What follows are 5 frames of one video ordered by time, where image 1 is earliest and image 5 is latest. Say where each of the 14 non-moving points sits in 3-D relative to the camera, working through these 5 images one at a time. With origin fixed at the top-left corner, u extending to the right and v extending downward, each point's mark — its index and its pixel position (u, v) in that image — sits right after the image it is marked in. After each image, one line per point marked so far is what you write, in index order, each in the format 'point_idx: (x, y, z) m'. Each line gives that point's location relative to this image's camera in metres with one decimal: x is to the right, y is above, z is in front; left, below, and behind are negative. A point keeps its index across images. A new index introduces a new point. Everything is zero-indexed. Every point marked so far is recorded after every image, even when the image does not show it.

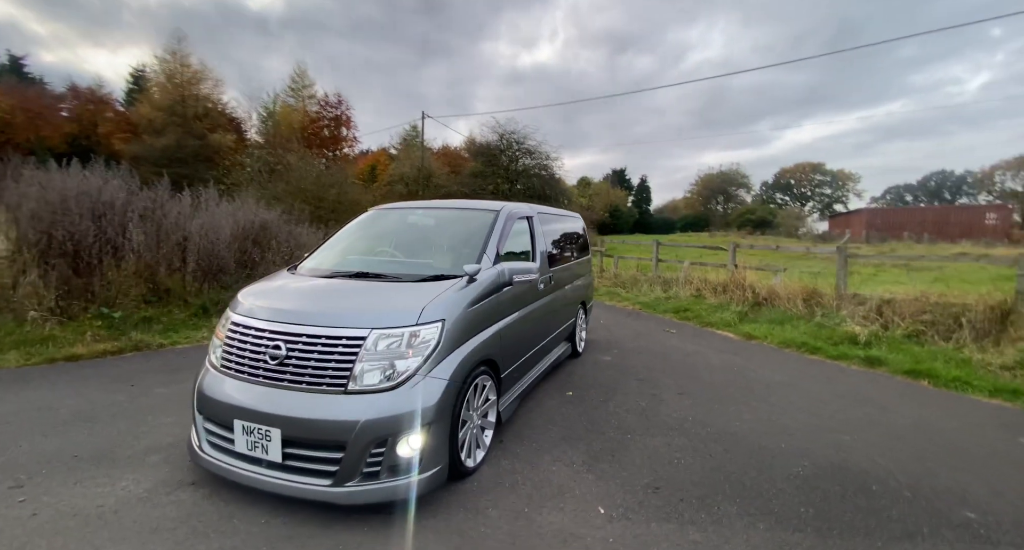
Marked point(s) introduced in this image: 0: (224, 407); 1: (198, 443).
0: (-1.5, -0.7, +2.4) m
1: (-1.8, -1.0, +2.5) m
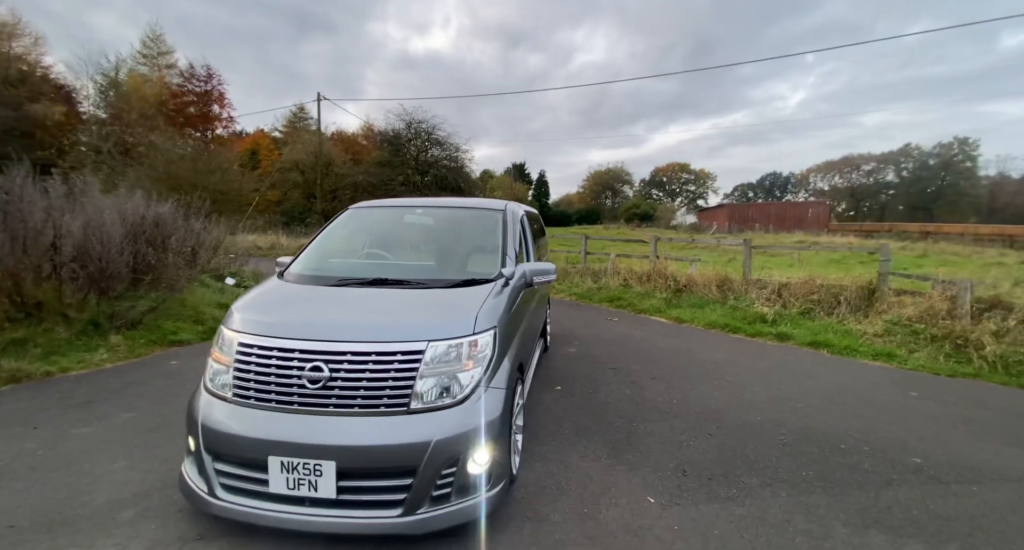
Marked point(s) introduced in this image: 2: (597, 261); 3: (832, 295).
0: (-1.2, -0.8, +2.0) m
1: (-1.4, -1.0, +2.1) m
2: (+2.1, +0.4, +10.9) m
3: (+5.3, -0.3, +7.2) m
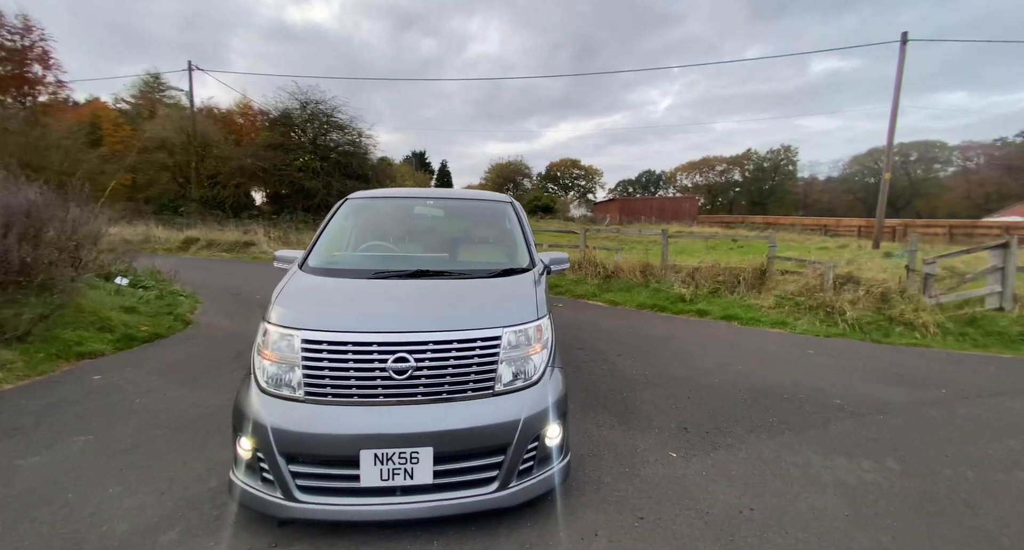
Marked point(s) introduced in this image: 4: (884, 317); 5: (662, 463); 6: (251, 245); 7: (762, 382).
0: (-0.8, -0.7, +1.9) m
1: (-1.0, -1.0, +2.0) m
2: (+0.4, +0.6, +11.3) m
3: (+4.4, 0.0, +8.5) m
4: (+6.1, -0.7, +7.1) m
5: (+1.0, -1.2, +2.7) m
6: (-9.5, +1.1, +15.8) m
7: (+2.5, -1.1, +4.4) m
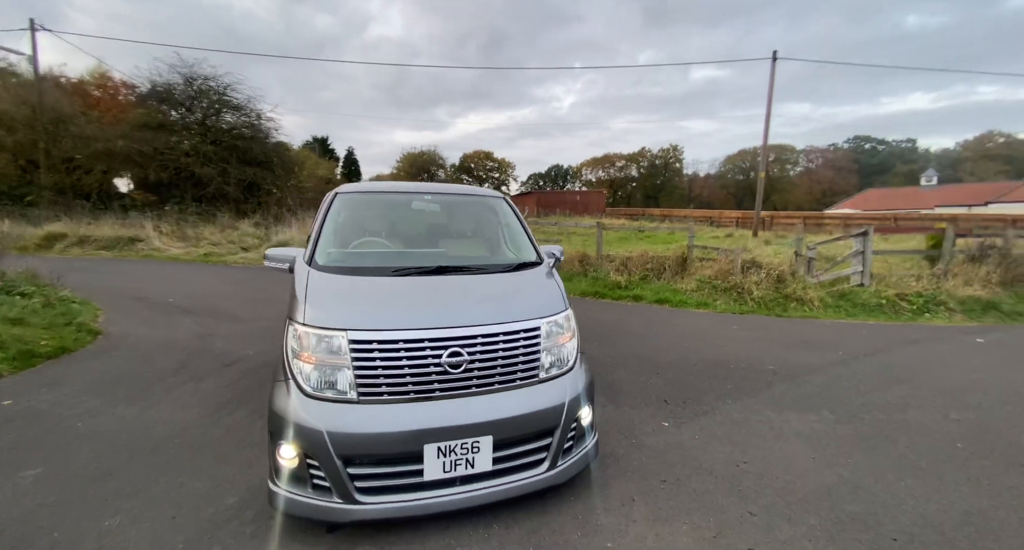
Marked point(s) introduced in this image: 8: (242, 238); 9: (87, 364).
0: (-0.5, -0.7, +1.9) m
1: (-0.7, -1.0, +1.9) m
2: (-1.3, +0.8, +11.3) m
3: (+3.2, +0.2, +9.4) m
4: (+5.2, -0.4, +8.3) m
5: (+1.1, -1.1, +3.1) m
6: (-11.9, +1.1, +13.8) m
7: (+2.3, -0.9, +5.0) m
8: (-9.4, +1.3, +15.0) m
9: (-4.3, -0.9, +4.3) m
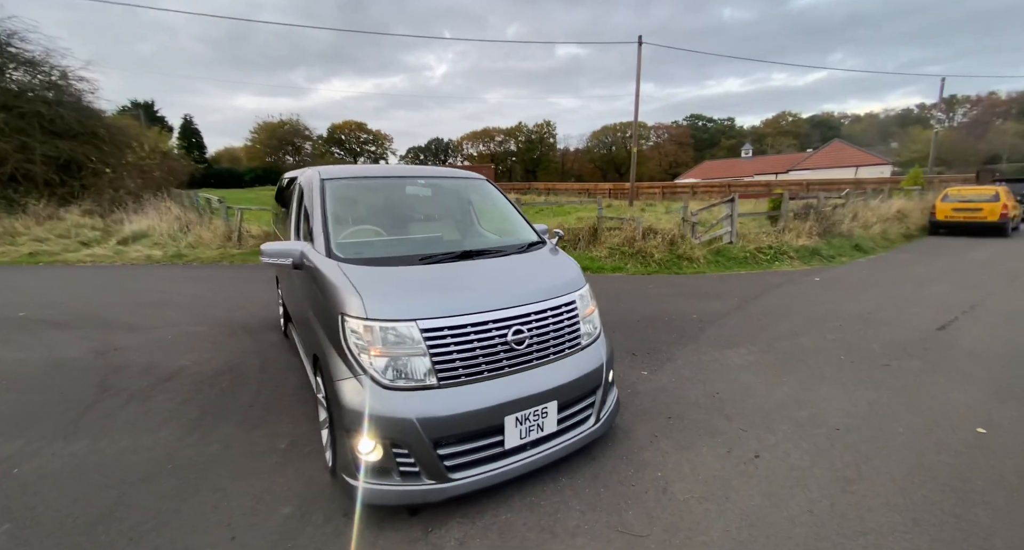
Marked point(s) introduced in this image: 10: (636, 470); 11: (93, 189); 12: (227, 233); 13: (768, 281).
0: (-0.1, -0.7, +2.1) m
1: (-0.3, -0.9, +2.0) m
2: (-3.5, +1.3, +10.8) m
3: (+1.4, +1.0, +10.1) m
4: (+3.6, +0.5, +9.7) m
5: (+1.1, -0.9, +3.6) m
6: (-14.3, +0.8, +10.4) m
7: (+1.7, -0.5, +5.7) m
8: (-12.3, +1.3, +12.2) m
9: (-4.4, -1.0, +3.4) m
10: (+0.7, -1.1, +2.4) m
11: (-17.5, +3.6, +18.1) m
12: (-7.7, +1.1, +11.7) m
13: (+4.8, -0.1, +8.1) m
